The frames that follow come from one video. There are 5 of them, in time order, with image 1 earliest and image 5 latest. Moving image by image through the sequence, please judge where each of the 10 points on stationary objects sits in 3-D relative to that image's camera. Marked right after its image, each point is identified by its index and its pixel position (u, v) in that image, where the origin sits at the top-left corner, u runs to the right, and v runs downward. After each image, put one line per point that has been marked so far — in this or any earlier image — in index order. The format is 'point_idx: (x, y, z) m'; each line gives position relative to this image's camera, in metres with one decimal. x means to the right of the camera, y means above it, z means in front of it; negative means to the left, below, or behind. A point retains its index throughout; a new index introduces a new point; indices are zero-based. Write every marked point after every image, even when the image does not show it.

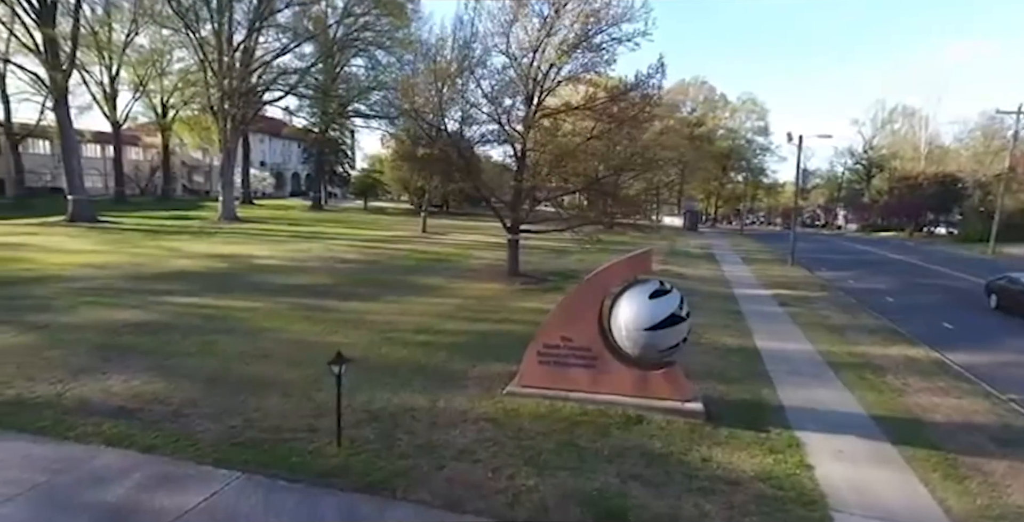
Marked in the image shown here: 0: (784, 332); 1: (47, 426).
0: (+4.8, -1.2, +10.5) m
1: (-4.5, -1.7, +5.9) m
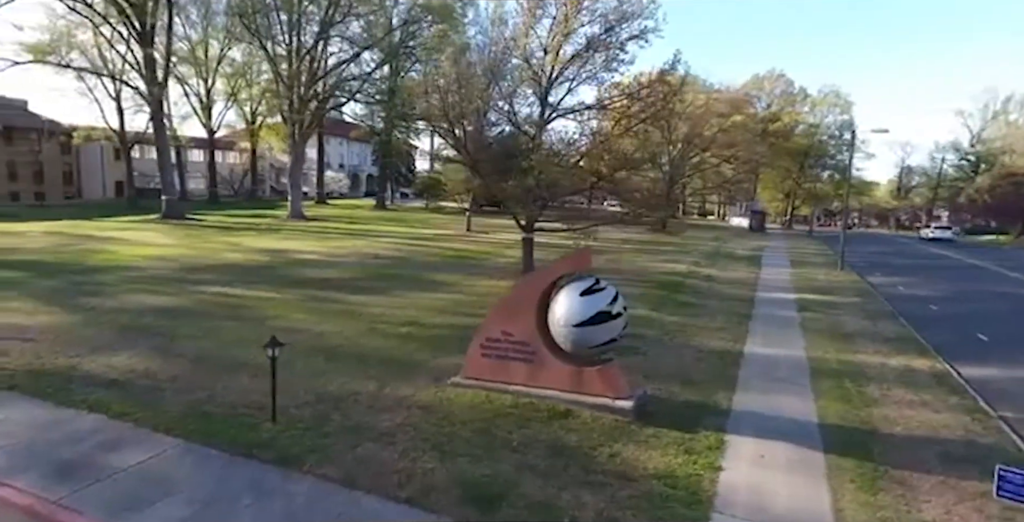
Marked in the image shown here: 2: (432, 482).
0: (+4.6, -1.3, +10.1) m
1: (-5.3, -1.6, +7.1) m
2: (-0.7, -2.0, +5.4) m
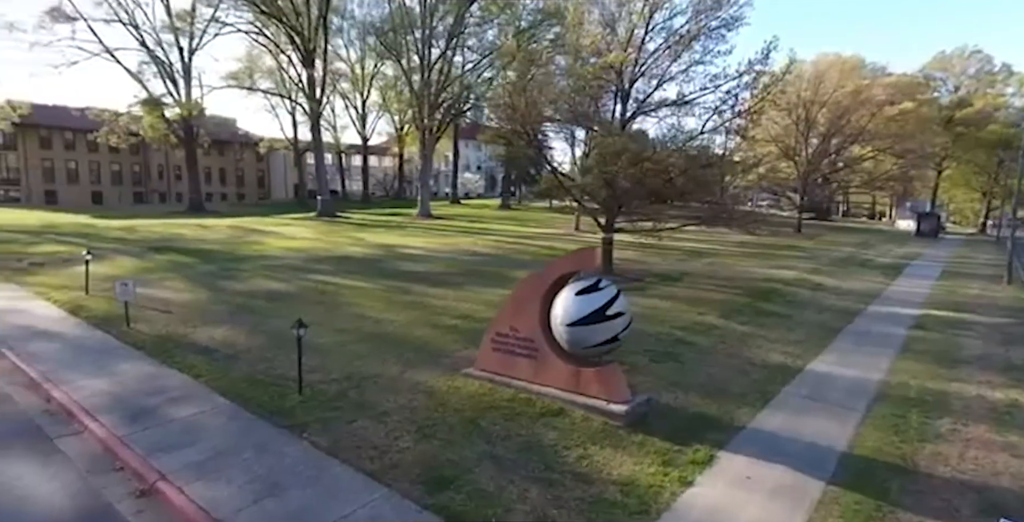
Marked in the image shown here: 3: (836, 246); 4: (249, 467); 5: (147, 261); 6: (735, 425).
0: (+5.3, -1.4, +8.9) m
1: (-5.0, -1.4, +8.7) m
2: (-1.1, -1.9, +5.9) m
3: (+10.6, +0.5, +19.5) m
4: (-2.5, -2.0, +5.8) m
5: (-9.2, 0.0, +15.2) m
6: (+2.5, -1.8, +6.6) m
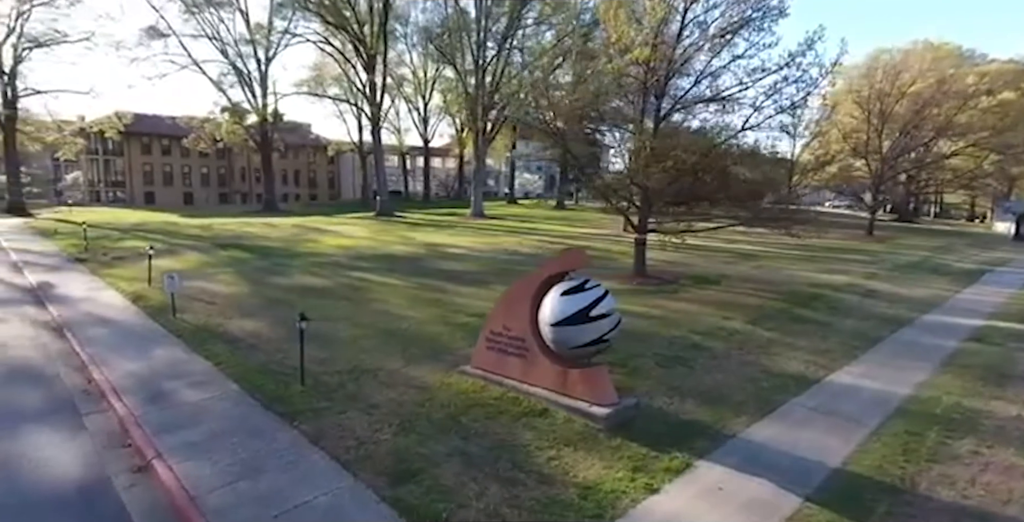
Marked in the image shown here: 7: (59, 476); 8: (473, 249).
0: (+5.4, -1.5, +8.2) m
1: (-4.9, -1.3, +9.3) m
2: (-1.4, -1.9, +6.0) m
3: (+12.0, +0.3, +18.0) m
4: (-2.8, -1.9, +6.1) m
5: (-8.2, +0.1, +16.3) m
6: (+2.2, -1.8, +6.3) m
7: (-4.4, -2.1, +5.8) m
8: (-1.1, +0.3, +17.0) m
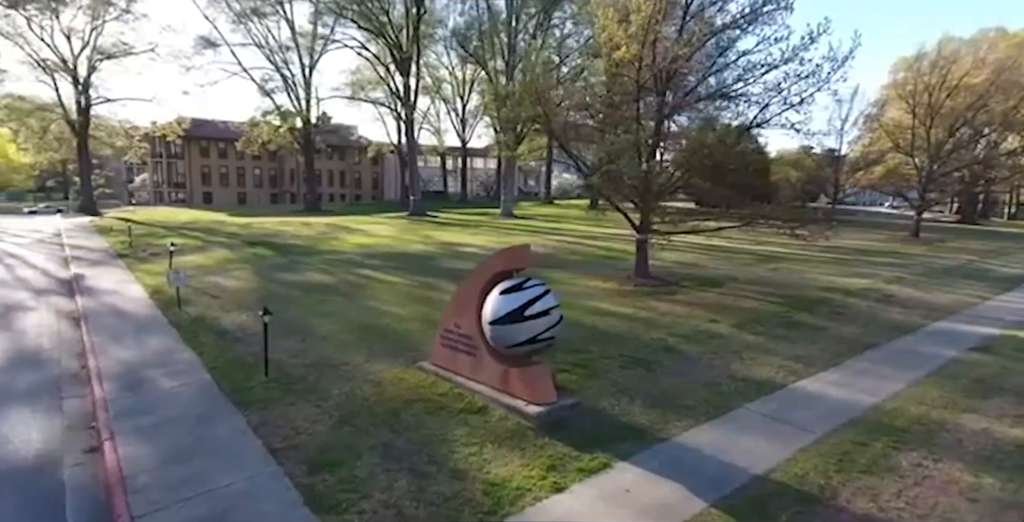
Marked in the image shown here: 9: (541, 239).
0: (+4.8, -1.5, +7.7) m
1: (-5.3, -1.2, +9.8) m
2: (-2.1, -1.9, +6.2) m
3: (+12.5, +0.2, +16.8) m
4: (-3.5, -1.9, +6.5) m
5: (-7.8, +0.2, +17.1) m
6: (+1.5, -1.8, +6.1) m
7: (-5.1, -2.0, +6.3) m
8: (-0.7, +0.3, +17.1) m
9: (+1.1, +0.7, +18.8) m
